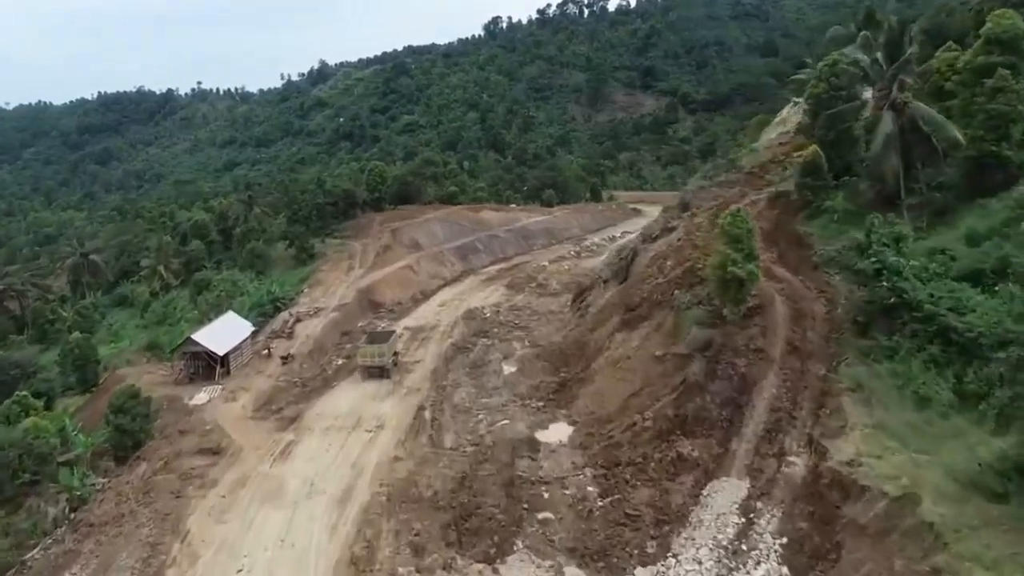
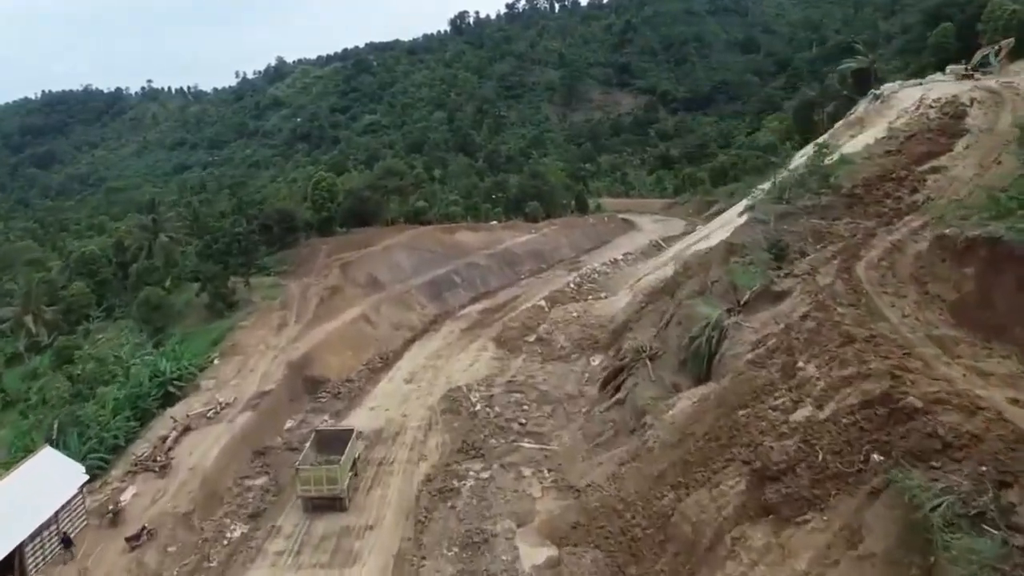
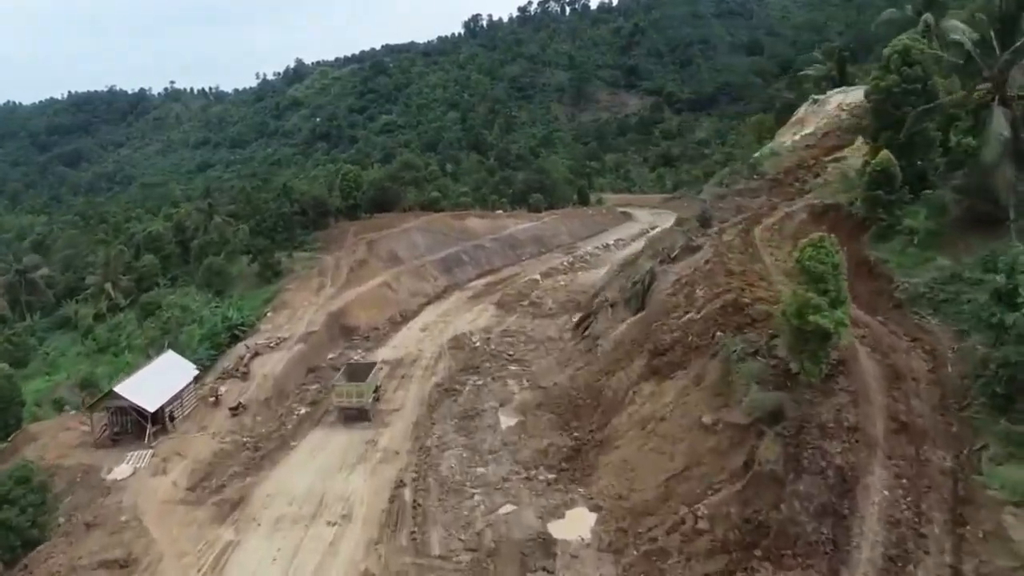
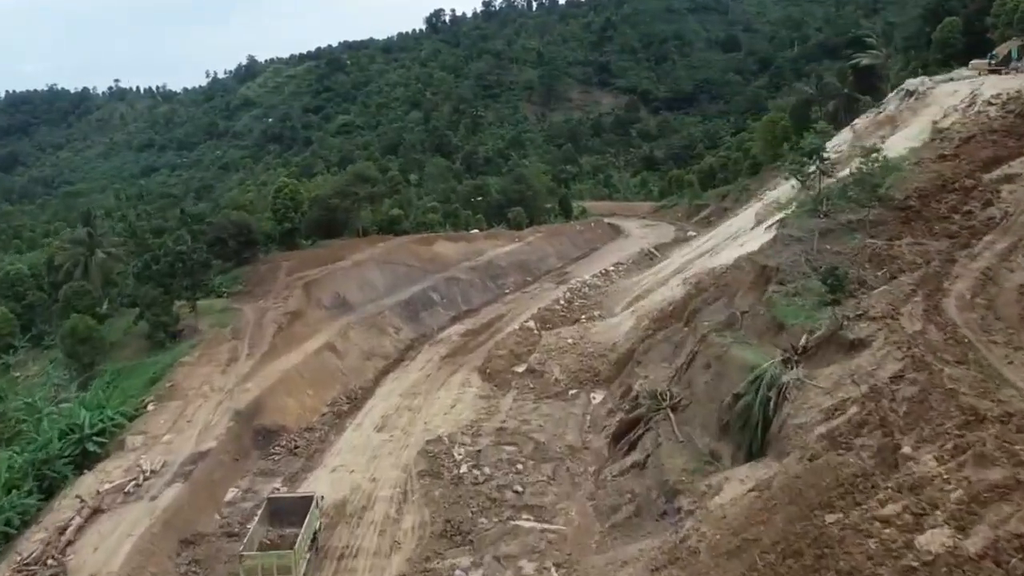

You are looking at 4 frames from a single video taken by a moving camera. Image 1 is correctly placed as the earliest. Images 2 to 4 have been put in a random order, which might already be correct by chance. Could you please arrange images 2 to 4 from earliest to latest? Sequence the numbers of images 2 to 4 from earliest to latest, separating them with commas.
3, 2, 4
